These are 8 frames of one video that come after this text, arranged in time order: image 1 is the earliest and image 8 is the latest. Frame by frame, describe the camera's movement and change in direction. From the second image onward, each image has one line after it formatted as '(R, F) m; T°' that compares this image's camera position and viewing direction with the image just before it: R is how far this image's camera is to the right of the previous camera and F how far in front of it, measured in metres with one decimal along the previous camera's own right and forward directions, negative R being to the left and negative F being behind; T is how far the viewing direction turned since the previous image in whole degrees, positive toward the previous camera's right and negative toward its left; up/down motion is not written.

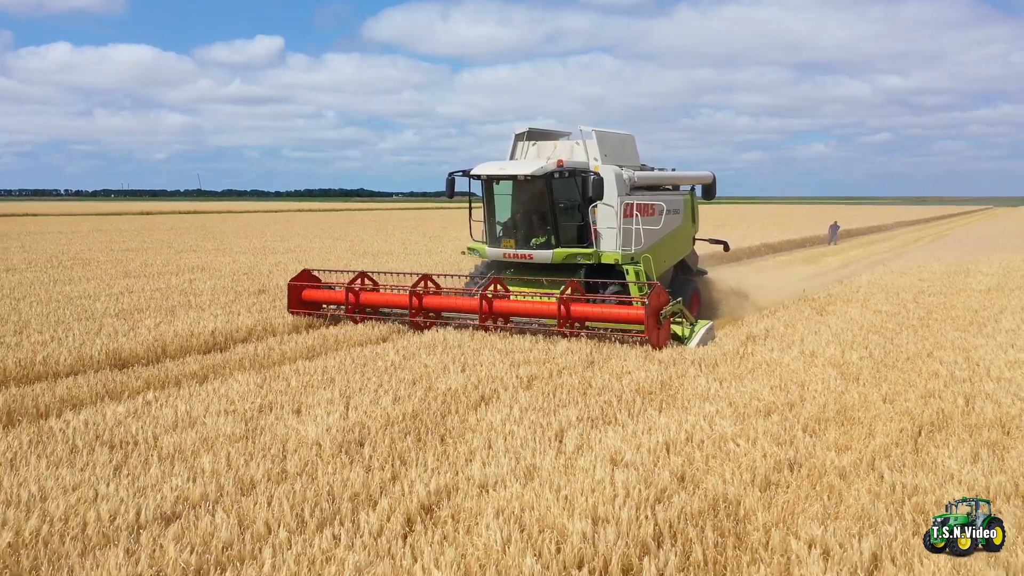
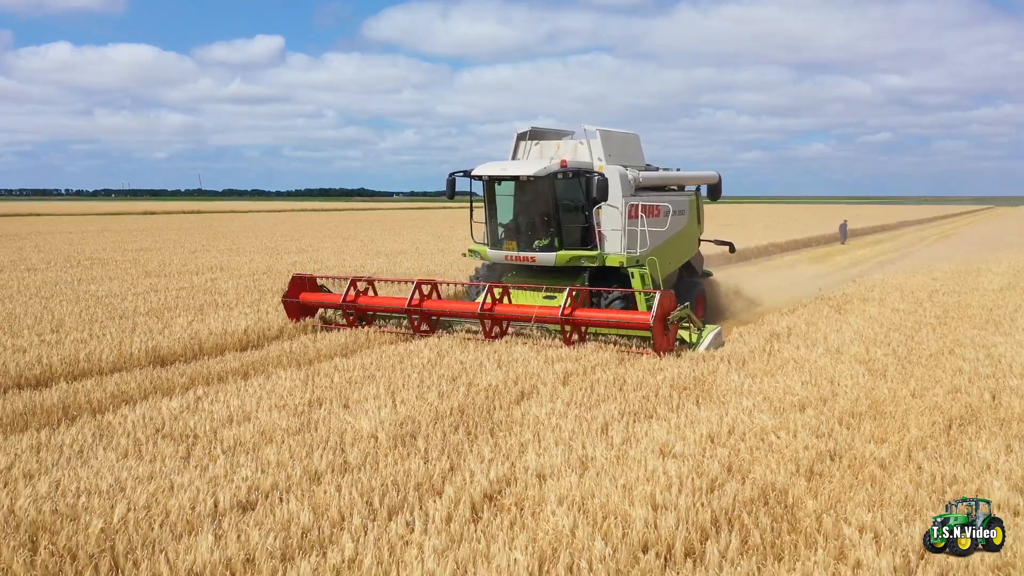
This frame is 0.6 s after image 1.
(-0.1, 0.0) m; 0°
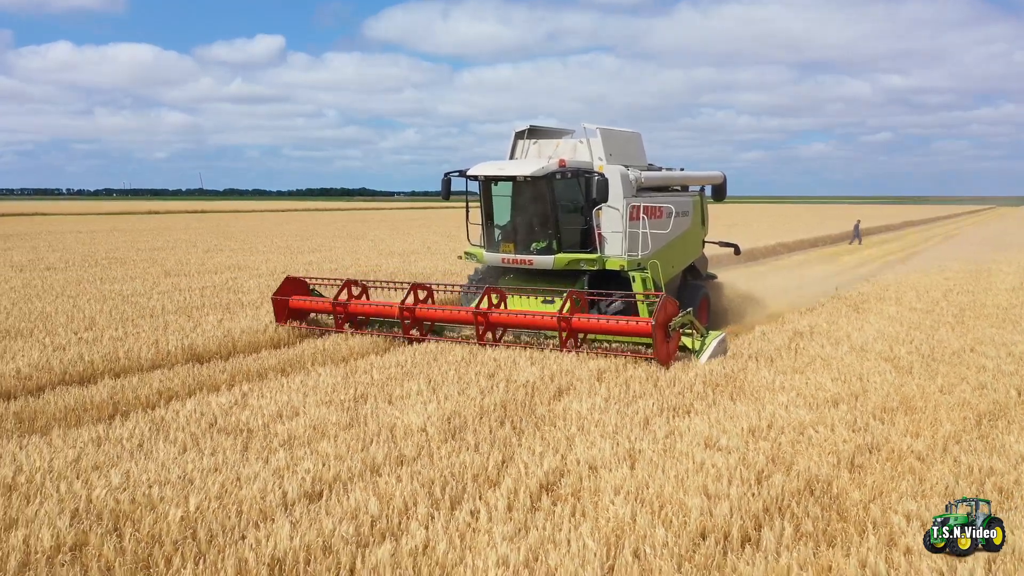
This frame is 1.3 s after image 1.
(-0.1, 0.0) m; 0°
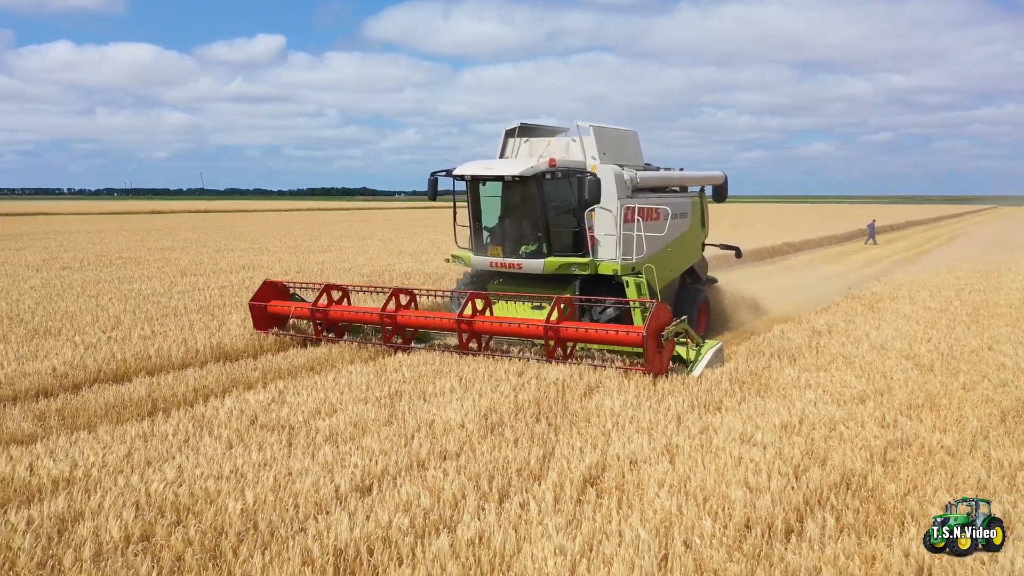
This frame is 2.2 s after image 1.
(-0.1, 0.0) m; 0°
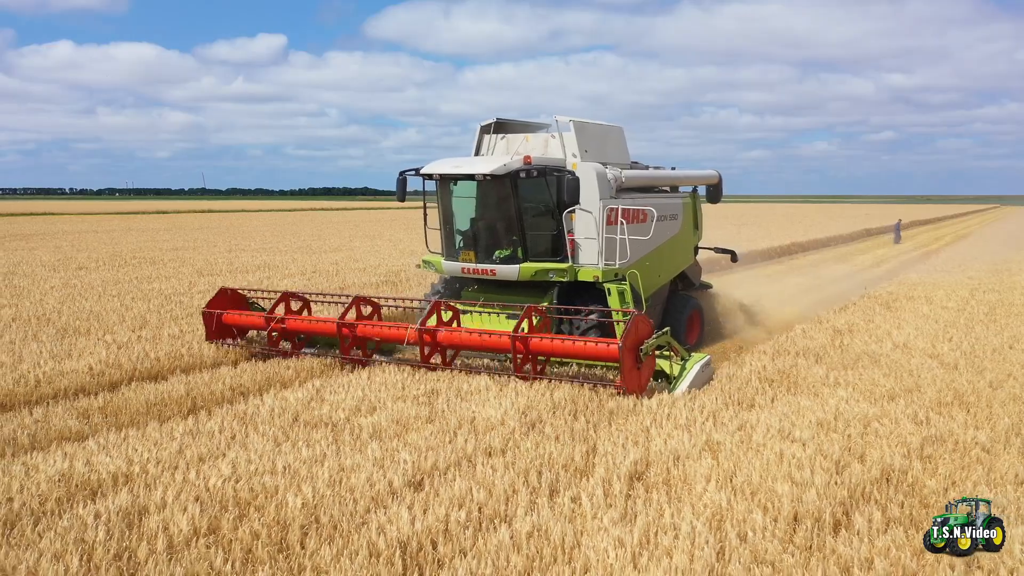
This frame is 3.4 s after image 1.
(+0.3, +0.5) m; 0°
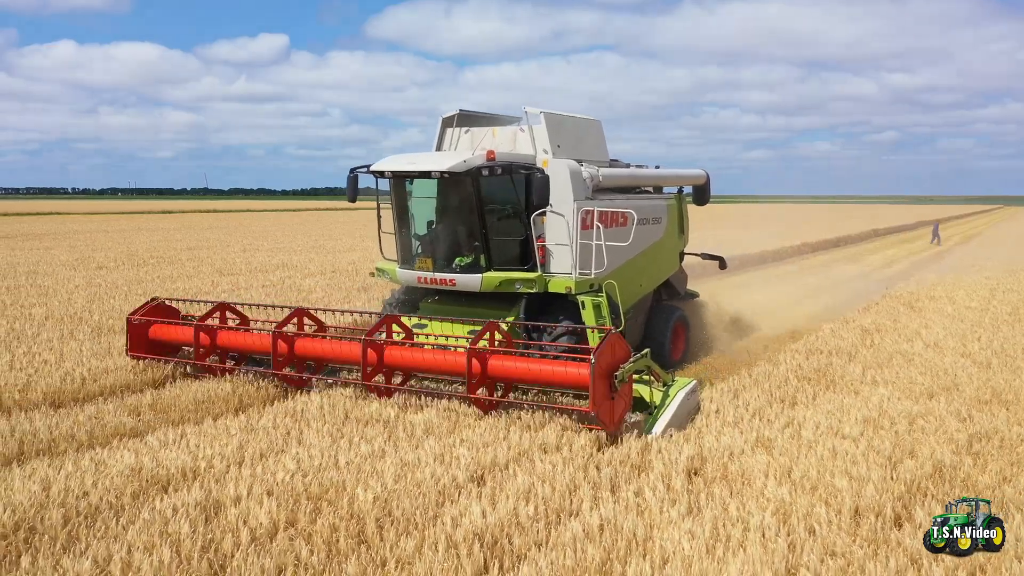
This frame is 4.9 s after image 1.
(+0.4, +0.9) m; 0°
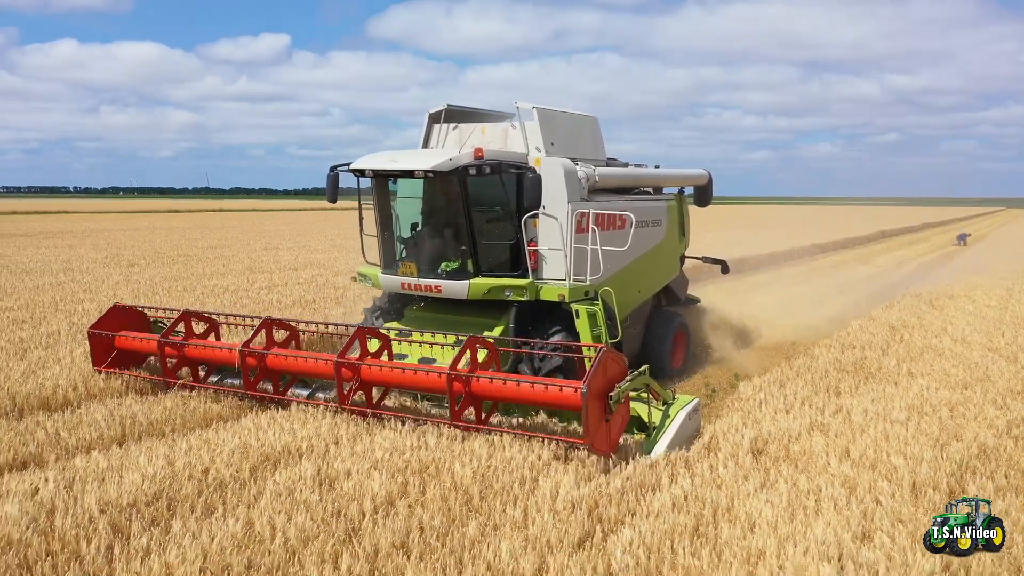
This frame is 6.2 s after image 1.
(+0.1, +0.4) m; 0°
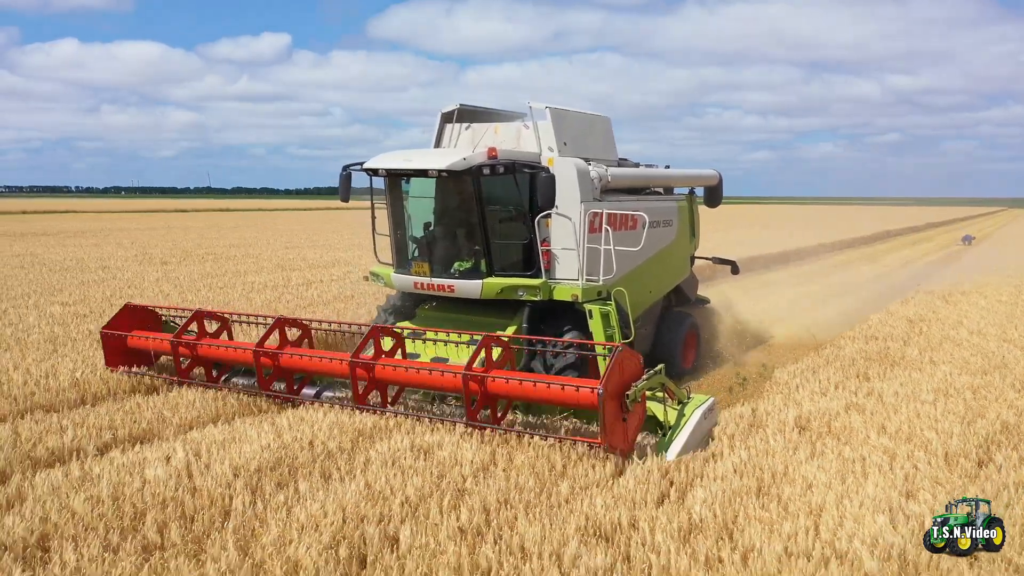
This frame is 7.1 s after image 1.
(-0.1, 0.0) m; 0°
